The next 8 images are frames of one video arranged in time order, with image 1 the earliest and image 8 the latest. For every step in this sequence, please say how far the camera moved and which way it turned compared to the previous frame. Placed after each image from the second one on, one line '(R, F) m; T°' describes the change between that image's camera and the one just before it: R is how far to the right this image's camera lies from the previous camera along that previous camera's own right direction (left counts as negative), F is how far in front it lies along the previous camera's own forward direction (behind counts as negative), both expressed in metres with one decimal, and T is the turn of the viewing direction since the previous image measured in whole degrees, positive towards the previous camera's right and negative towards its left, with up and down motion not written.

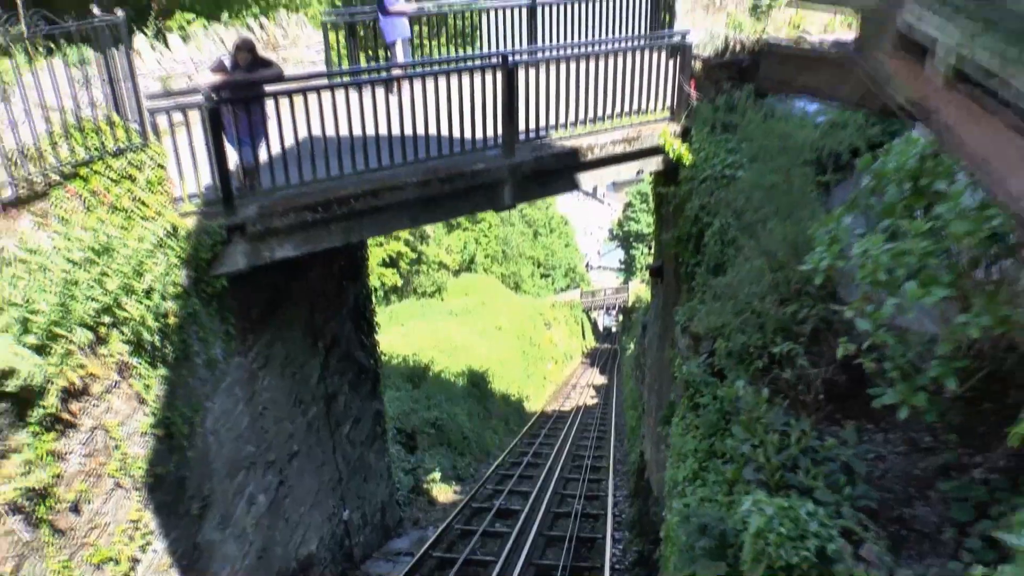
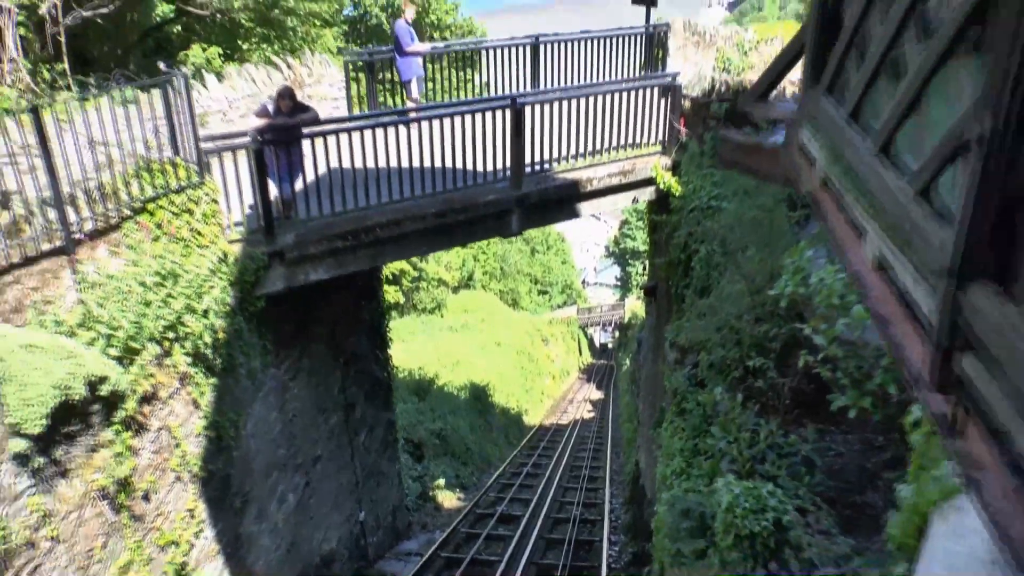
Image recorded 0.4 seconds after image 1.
(-0.1, -0.8) m; 0°
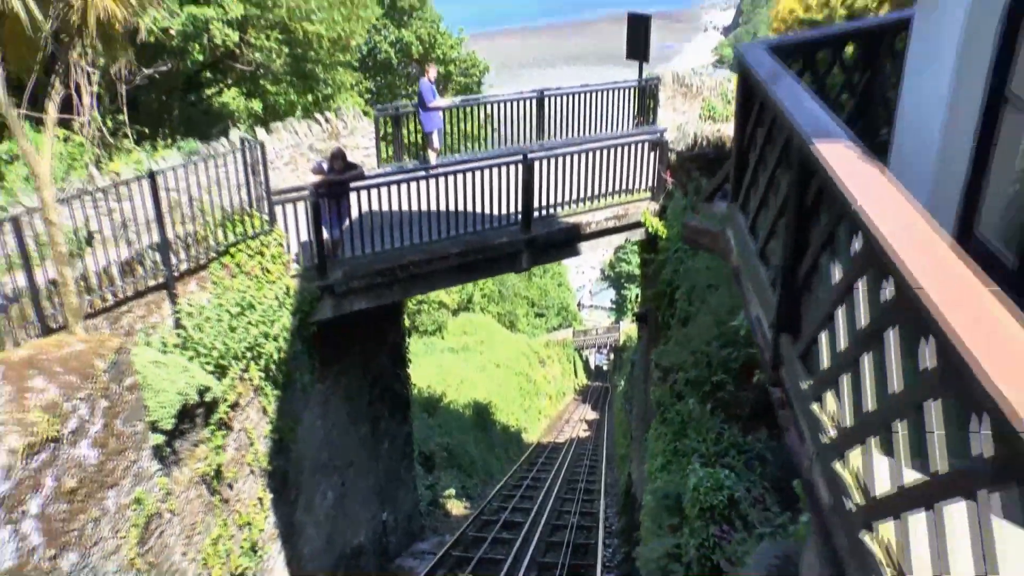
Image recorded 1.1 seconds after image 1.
(-0.1, -1.3) m; 0°
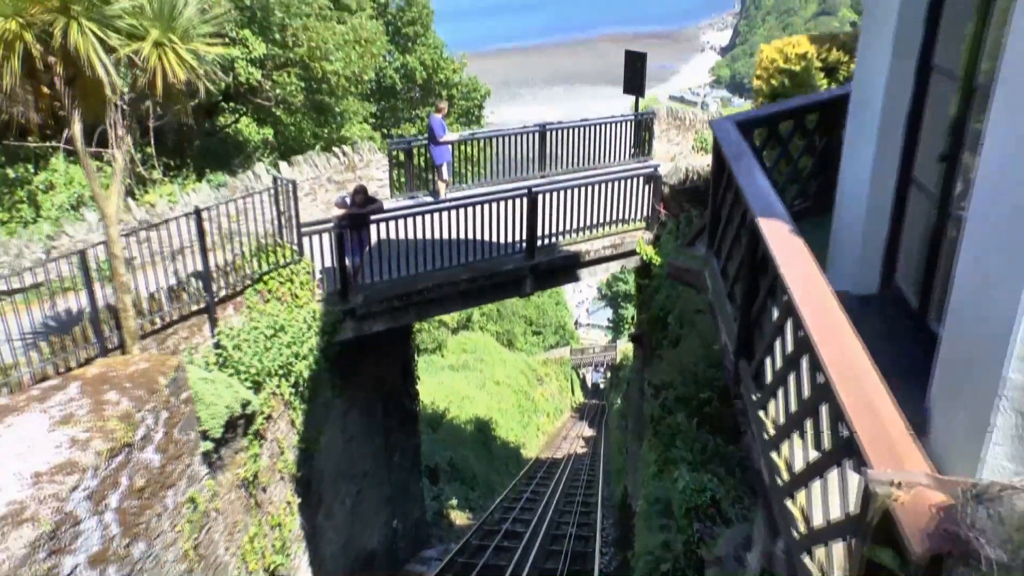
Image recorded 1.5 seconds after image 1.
(-0.1, -0.7) m; 0°
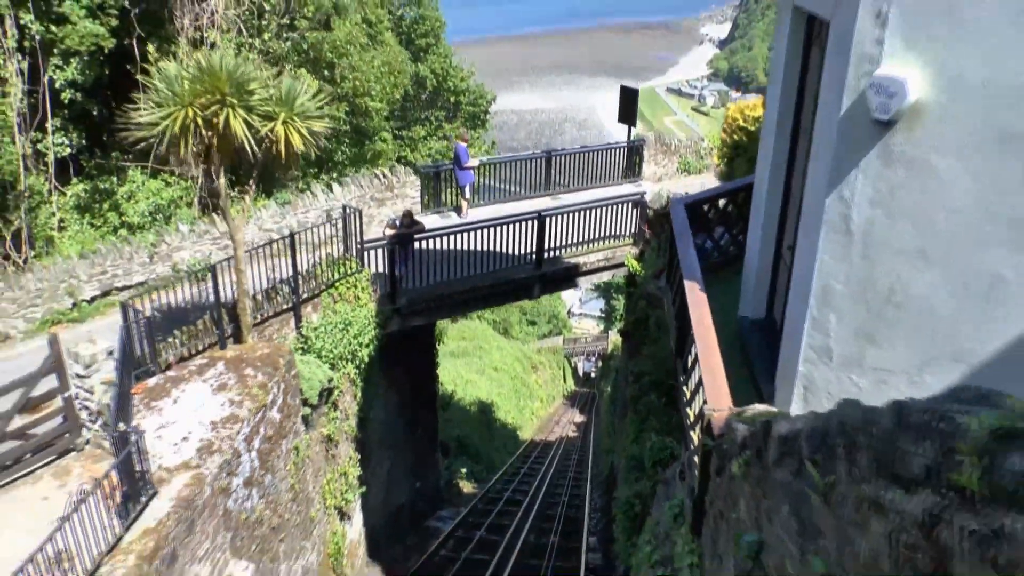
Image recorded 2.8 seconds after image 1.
(-0.2, -2.3) m; 0°
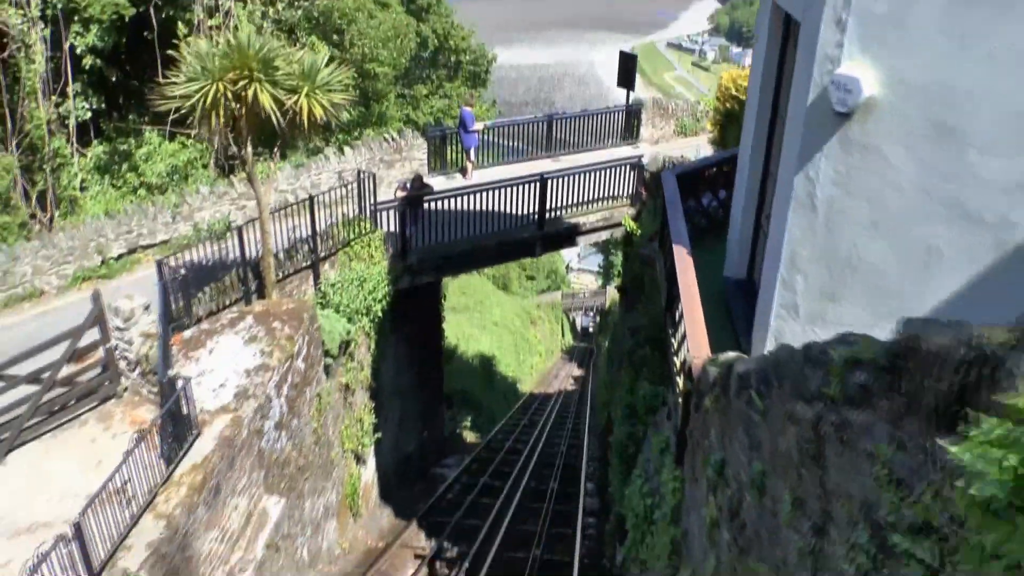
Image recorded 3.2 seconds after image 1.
(-0.1, -0.7) m; 0°
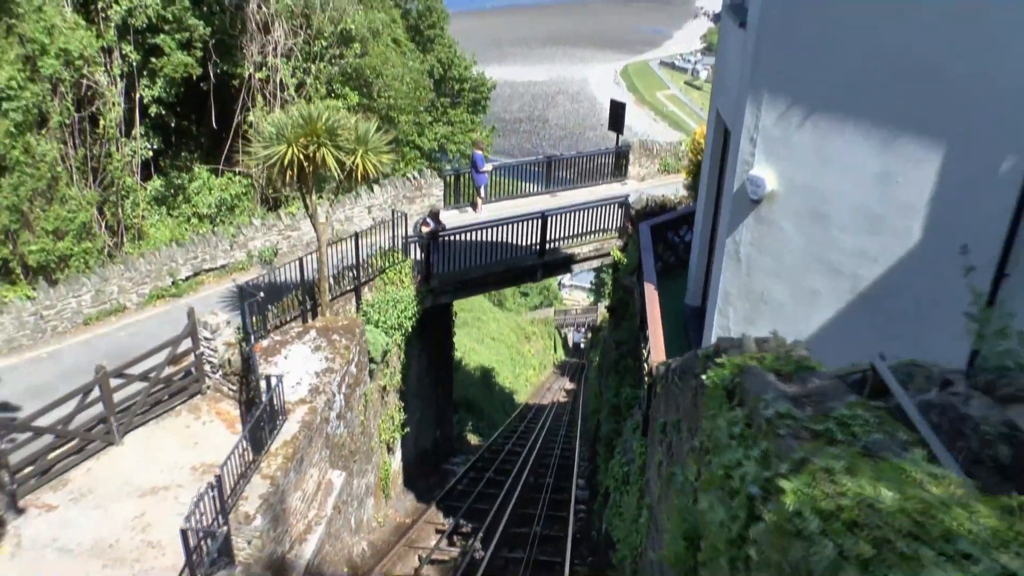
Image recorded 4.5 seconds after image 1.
(-0.2, -2.2) m; 0°
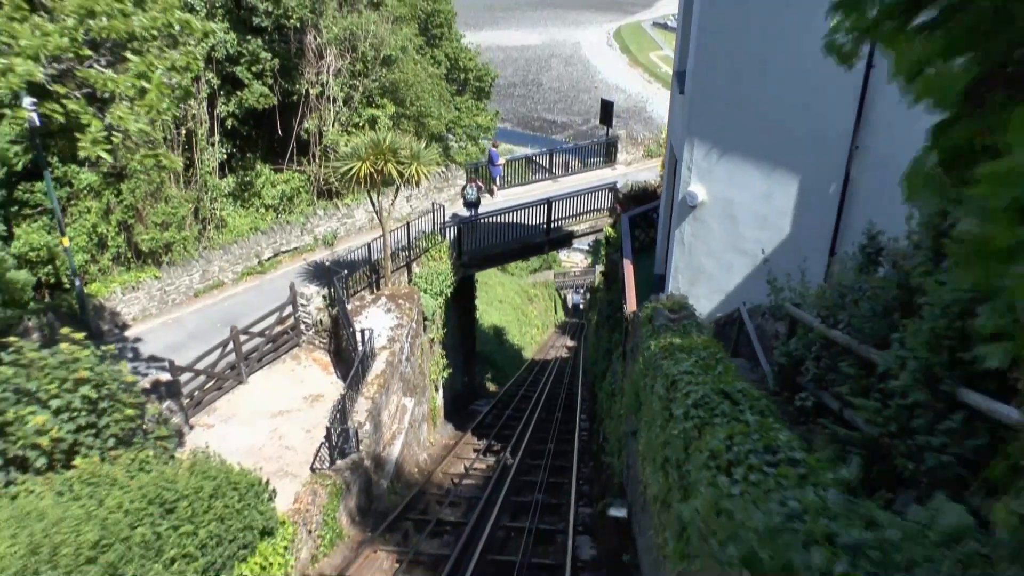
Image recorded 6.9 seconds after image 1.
(-0.3, -3.7) m; 0°
